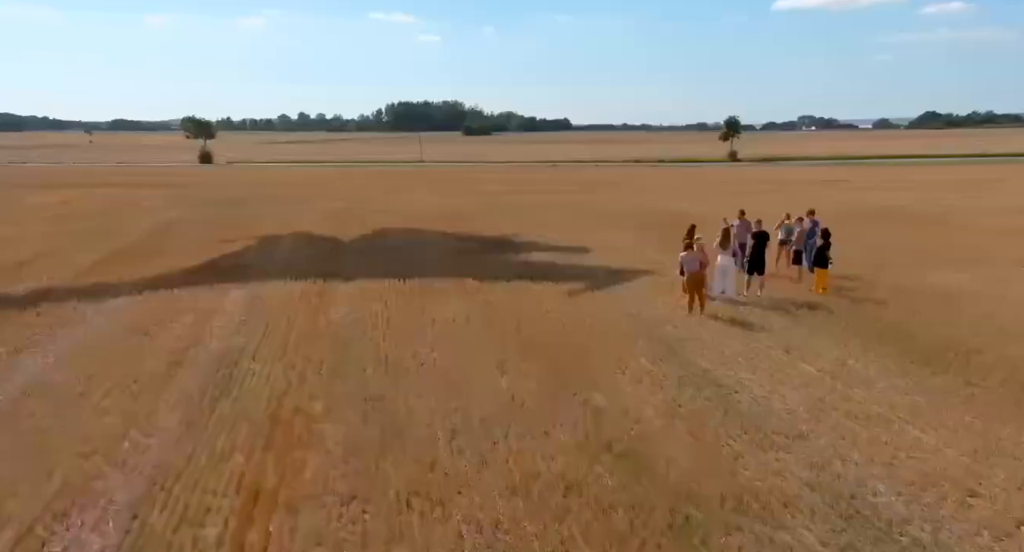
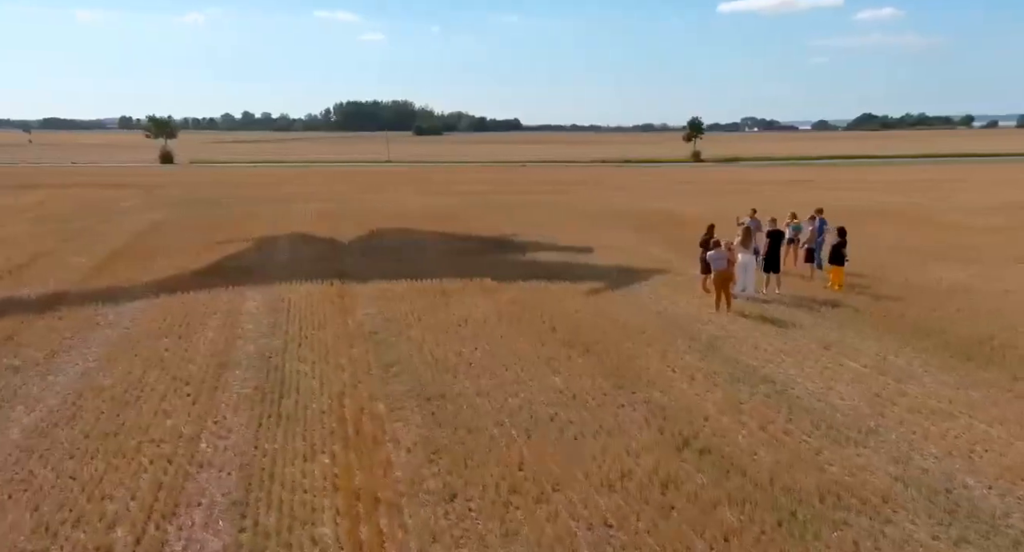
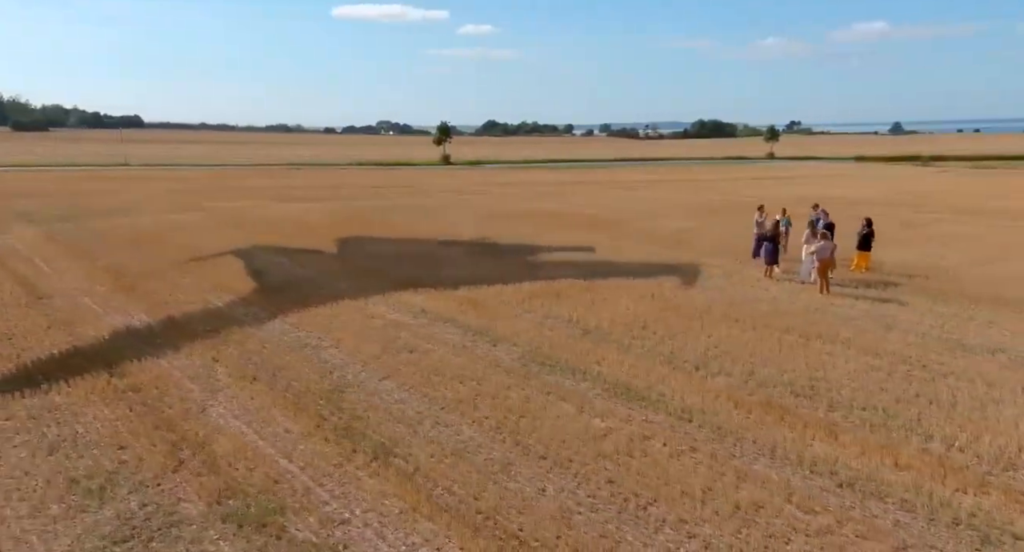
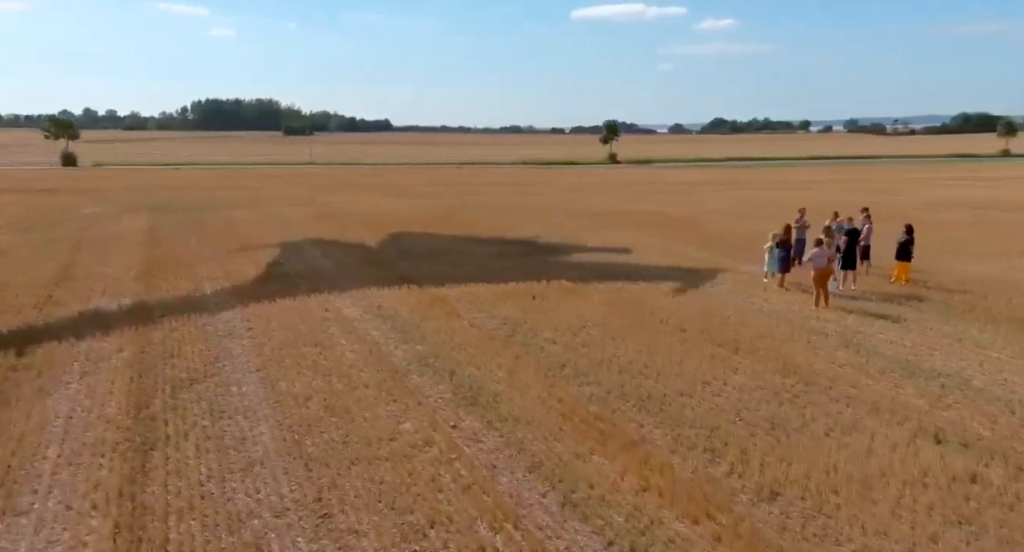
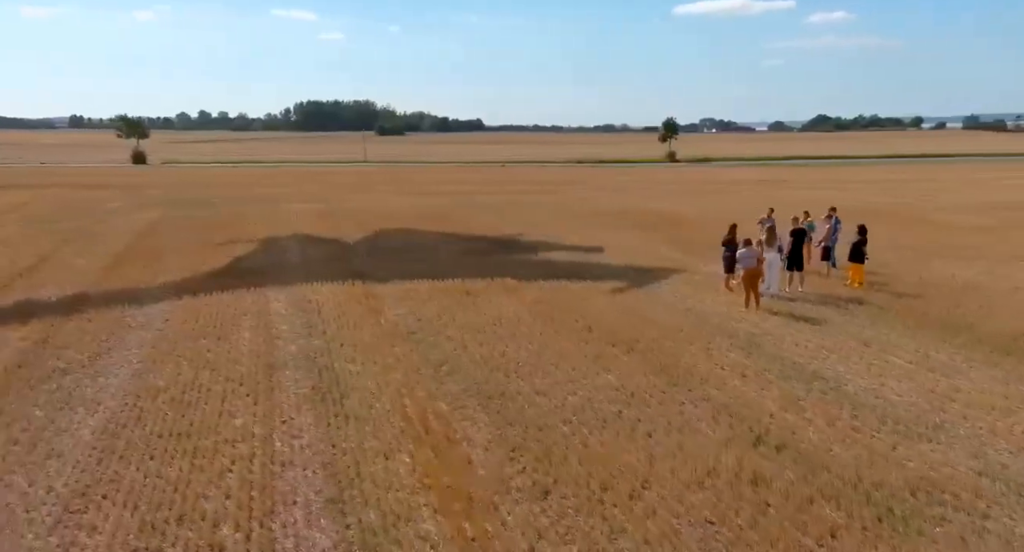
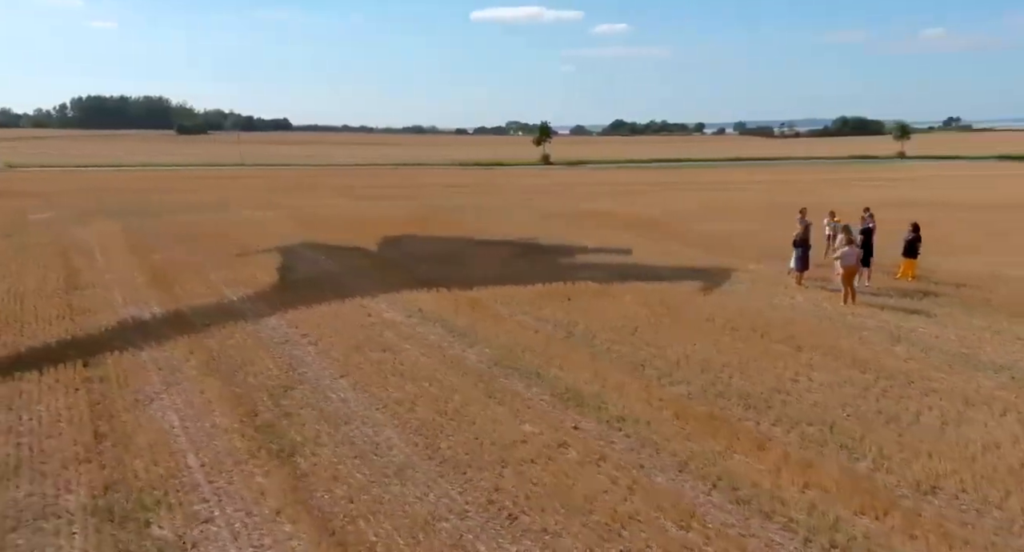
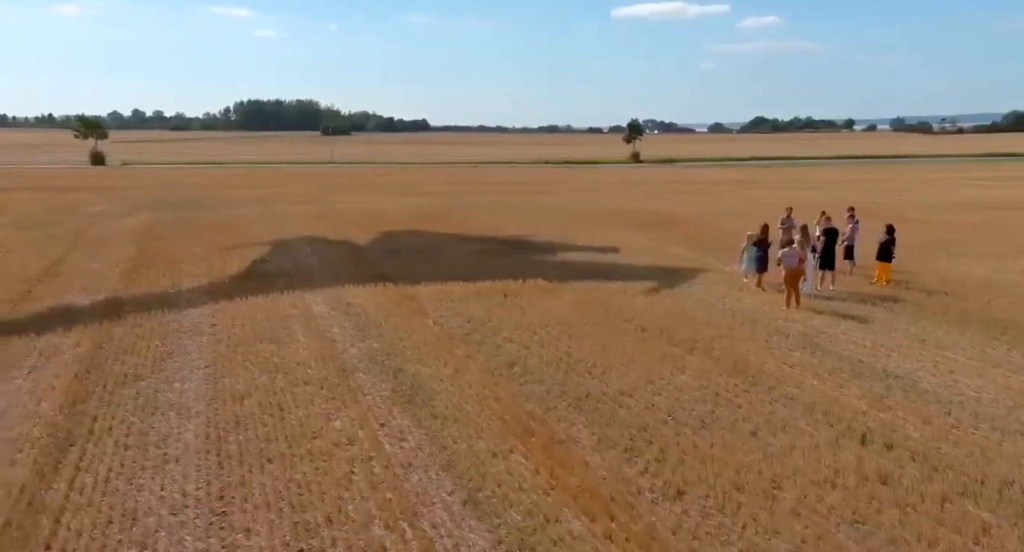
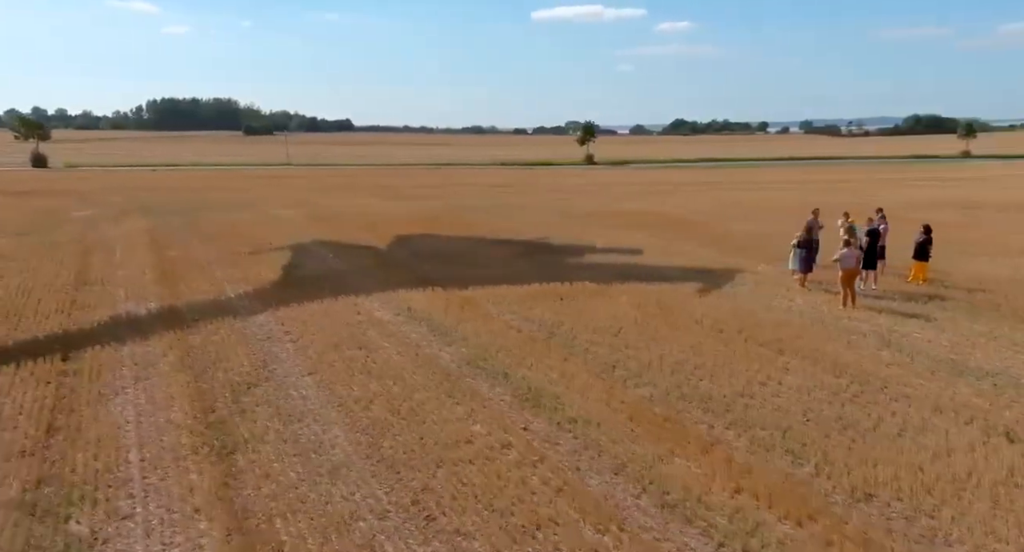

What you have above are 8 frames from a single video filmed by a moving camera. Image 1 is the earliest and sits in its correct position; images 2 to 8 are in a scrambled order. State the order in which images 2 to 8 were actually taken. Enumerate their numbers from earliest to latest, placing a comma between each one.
2, 5, 7, 4, 8, 6, 3
